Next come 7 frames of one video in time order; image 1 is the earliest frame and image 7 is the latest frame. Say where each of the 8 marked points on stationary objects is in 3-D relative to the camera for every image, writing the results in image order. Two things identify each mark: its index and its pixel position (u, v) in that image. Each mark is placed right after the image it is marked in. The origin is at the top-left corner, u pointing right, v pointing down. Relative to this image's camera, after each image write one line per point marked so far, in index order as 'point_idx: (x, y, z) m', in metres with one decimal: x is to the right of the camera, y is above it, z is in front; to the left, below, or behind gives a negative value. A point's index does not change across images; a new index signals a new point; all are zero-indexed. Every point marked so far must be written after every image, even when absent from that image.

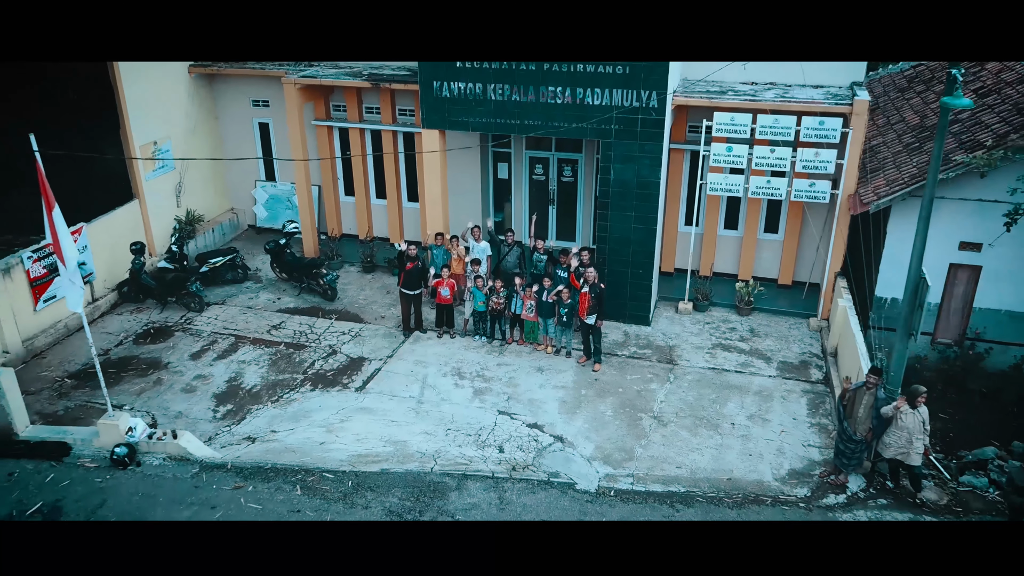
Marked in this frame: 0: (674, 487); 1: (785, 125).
0: (+1.3, -1.6, +6.5) m
1: (+2.9, +1.7, +8.6) m
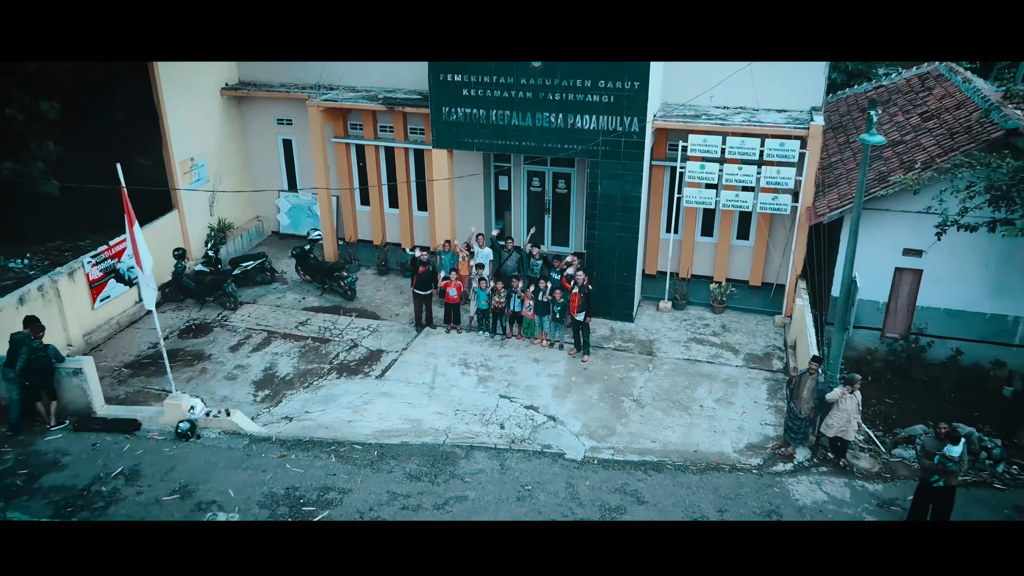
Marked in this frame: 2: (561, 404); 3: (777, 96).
0: (+1.3, -1.6, +7.8) m
1: (+2.9, +1.7, +9.8) m
2: (+0.5, -1.2, +8.6) m
3: (+3.4, +2.5, +10.4) m
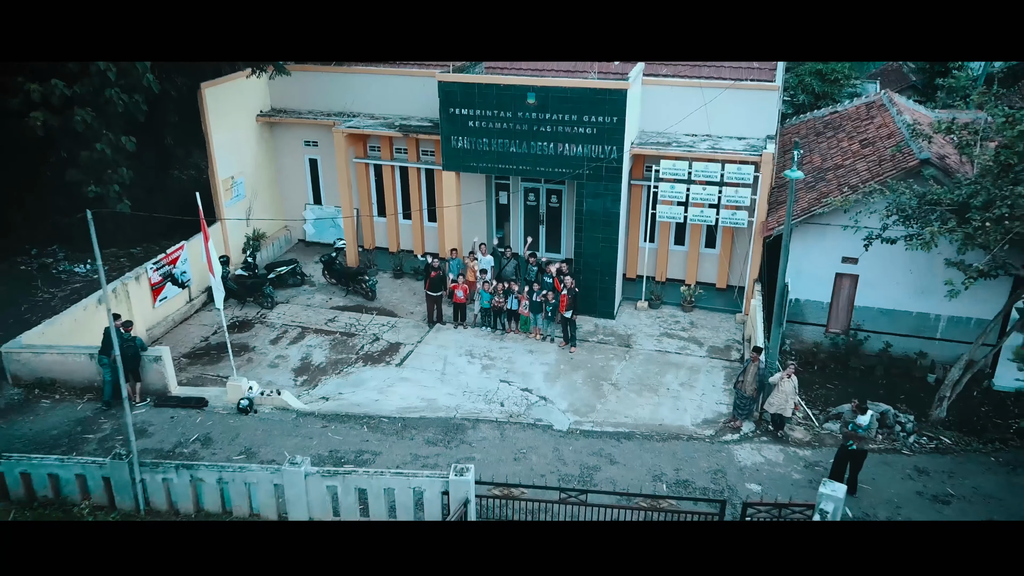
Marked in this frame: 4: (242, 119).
0: (+1.3, -1.7, +9.5) m
1: (+2.9, +1.7, +11.6) m
2: (+0.5, -1.3, +10.4) m
3: (+3.4, +2.4, +12.1) m
4: (-4.5, +2.8, +13.5) m
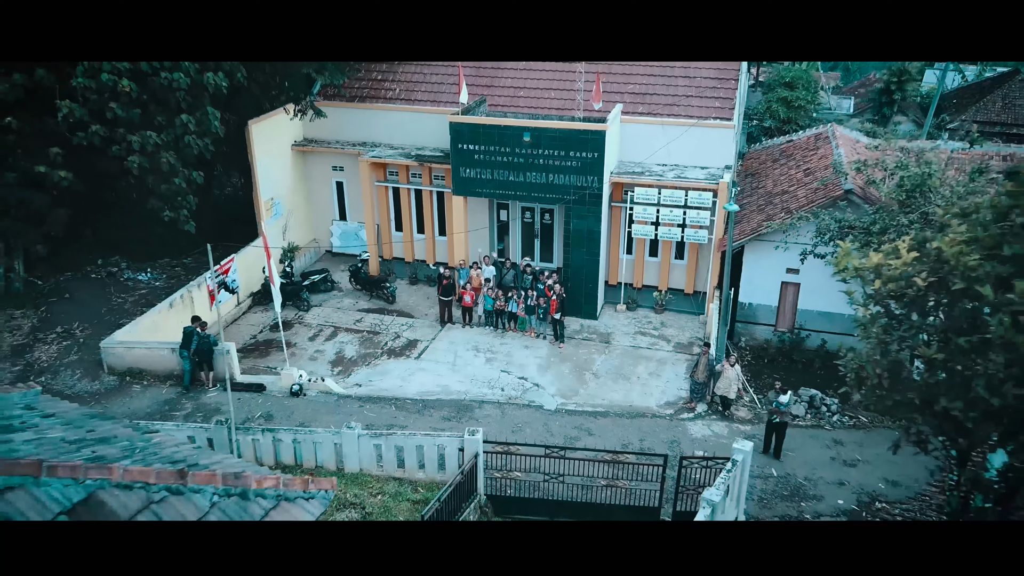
0: (+1.3, -1.8, +11.8) m
1: (+2.9, +1.6, +13.9) m
2: (+0.5, -1.4, +12.7) m
3: (+3.4, +2.3, +14.4) m
4: (-4.5, +2.7, +15.8) m
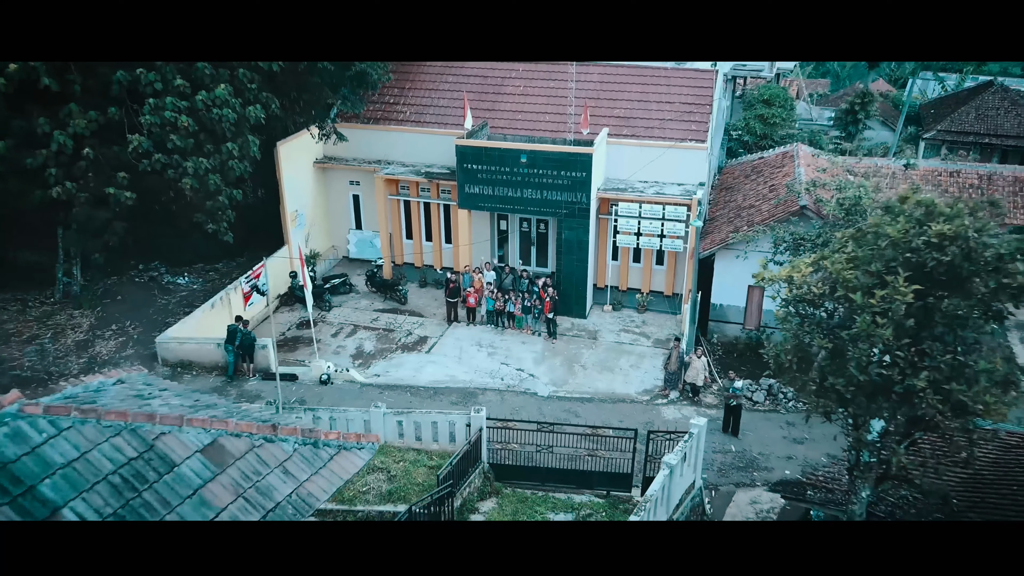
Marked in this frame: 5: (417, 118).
0: (+1.2, -1.8, +13.7) m
1: (+2.8, +1.5, +15.7) m
2: (+0.5, -1.4, +14.6) m
3: (+3.3, +2.3, +16.3) m
4: (-4.6, +2.7, +17.6) m
5: (-2.1, +3.7, +17.7) m
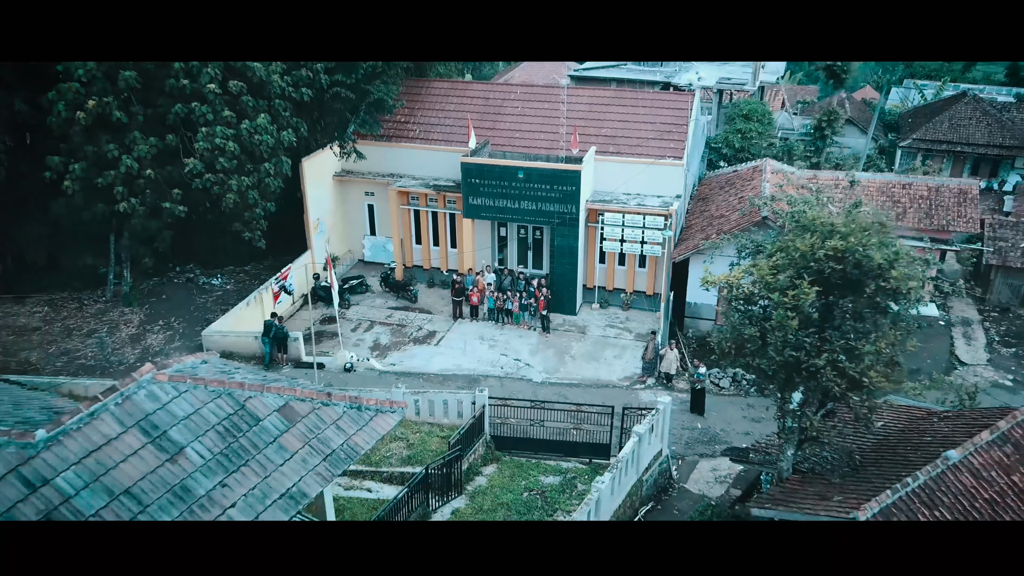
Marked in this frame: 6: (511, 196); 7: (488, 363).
0: (+1.2, -1.8, +15.8) m
1: (+2.8, +1.5, +17.8) m
2: (+0.4, -1.4, +16.7) m
3: (+3.3, +2.3, +18.4) m
4: (-4.6, +2.7, +19.7) m
5: (-2.1, +3.7, +19.8) m
6: (0.0, +2.1, +18.0) m
7: (-0.5, -1.5, +16.4) m
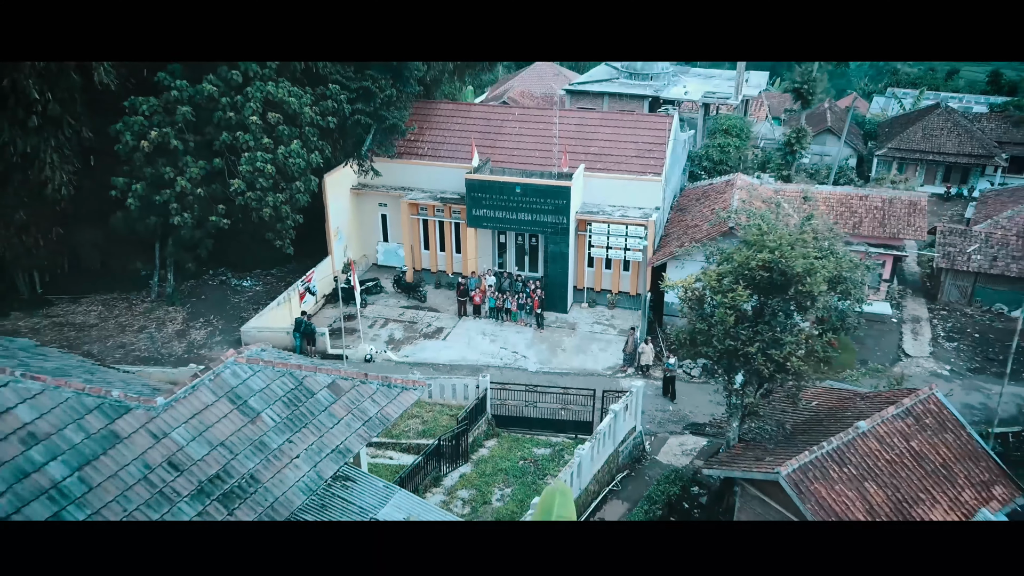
0: (+1.2, -1.9, +18.2) m
1: (+2.8, +1.5, +20.2) m
2: (+0.4, -1.5, +19.0) m
3: (+3.3, +2.2, +20.8) m
4: (-4.6, +2.6, +22.1) m
5: (-2.2, +3.7, +22.1) m
6: (-0.1, +2.0, +20.3) m
7: (-0.5, -1.6, +18.8) m
